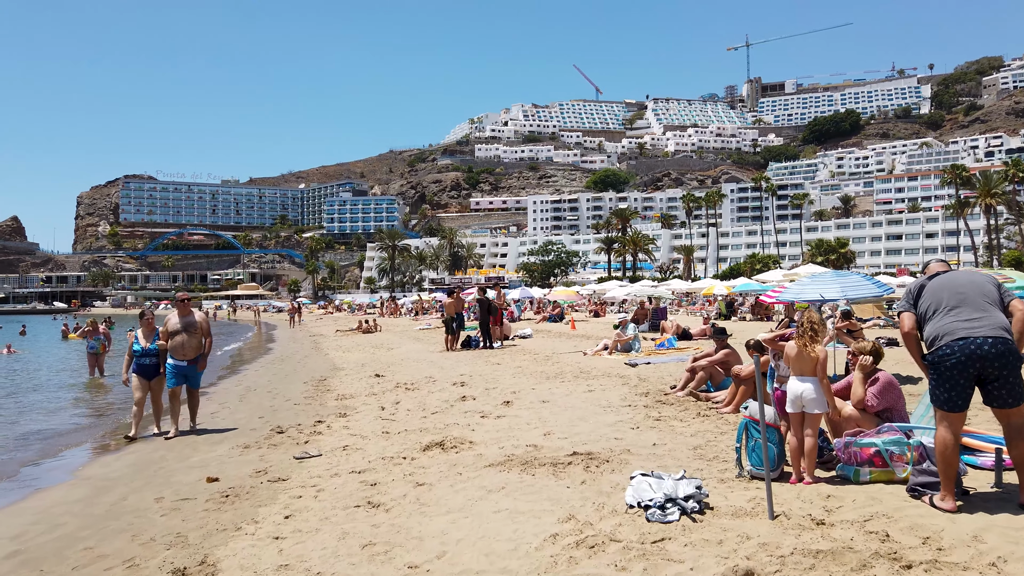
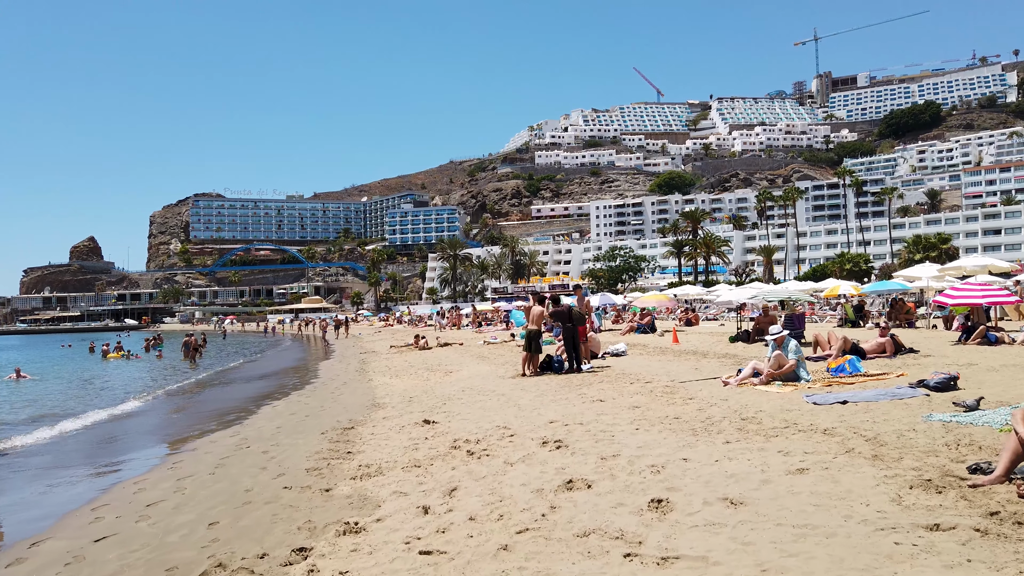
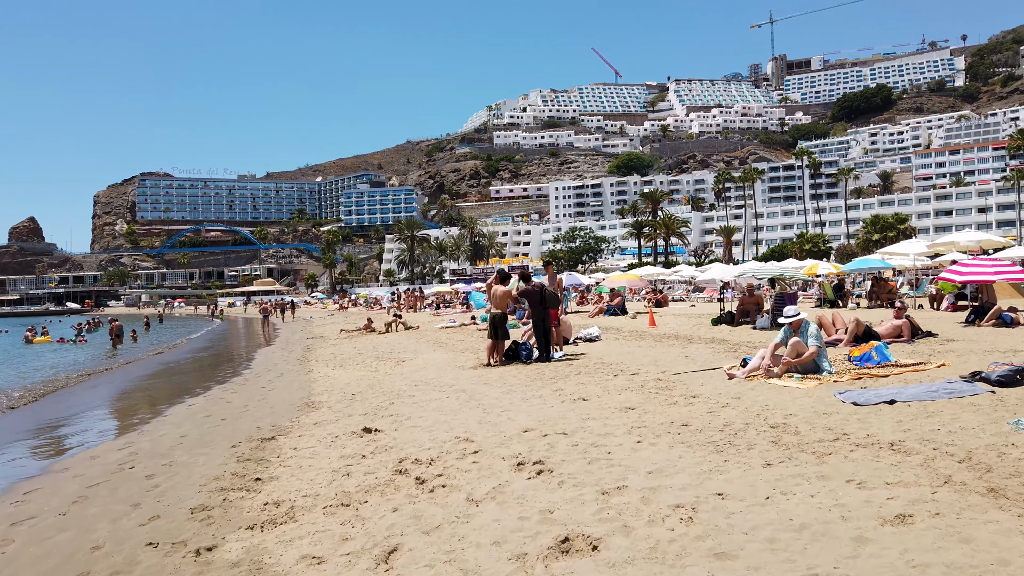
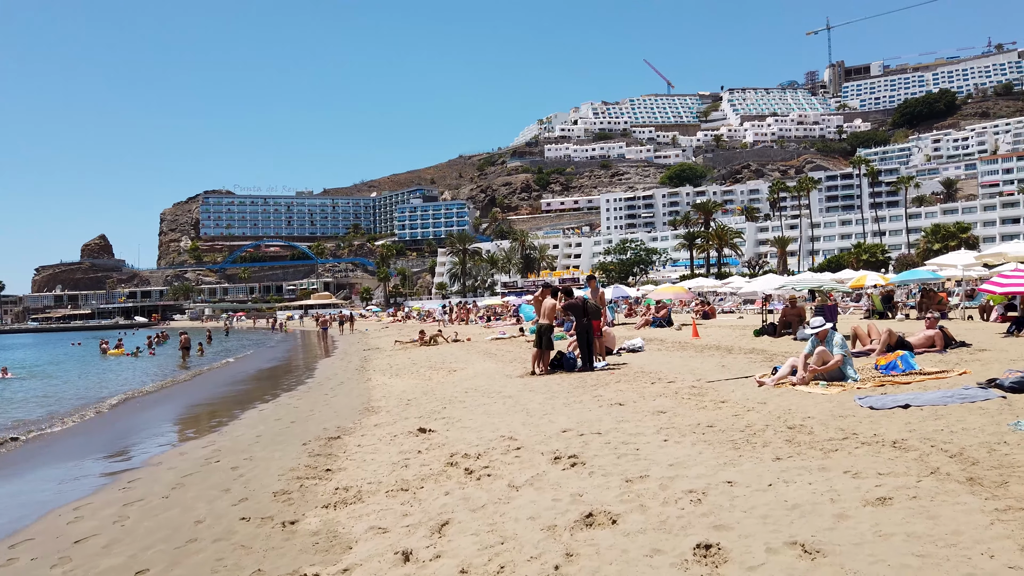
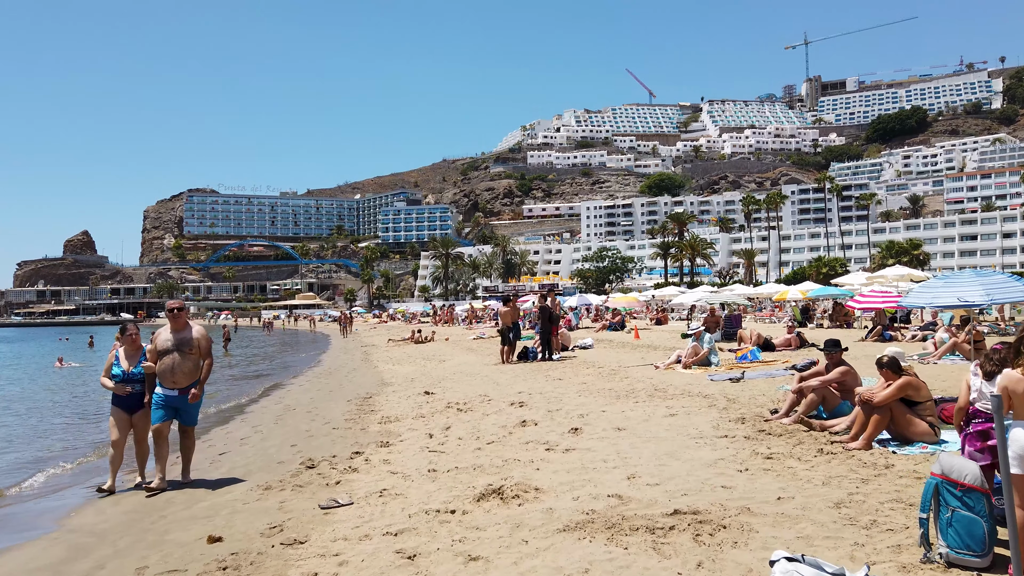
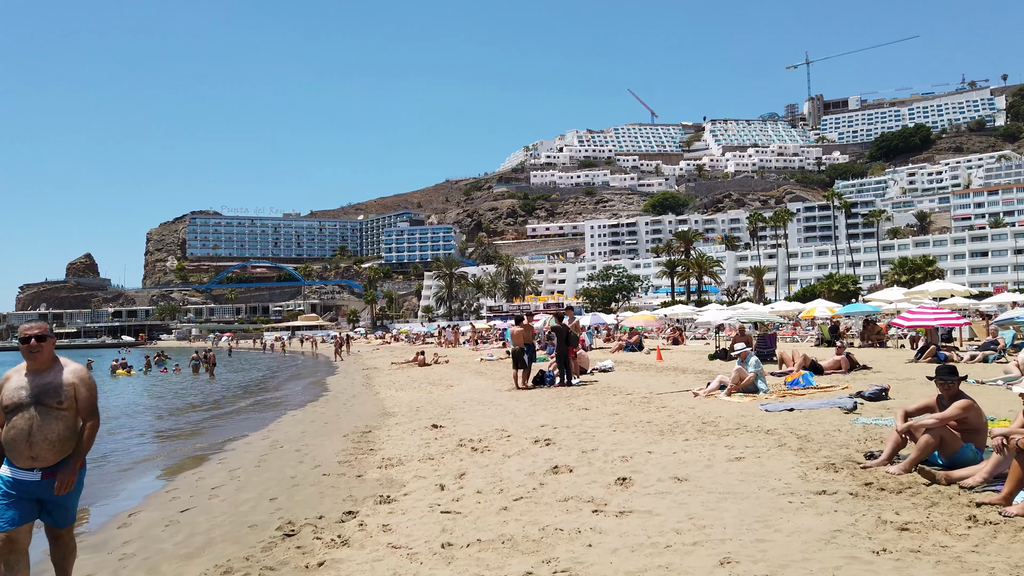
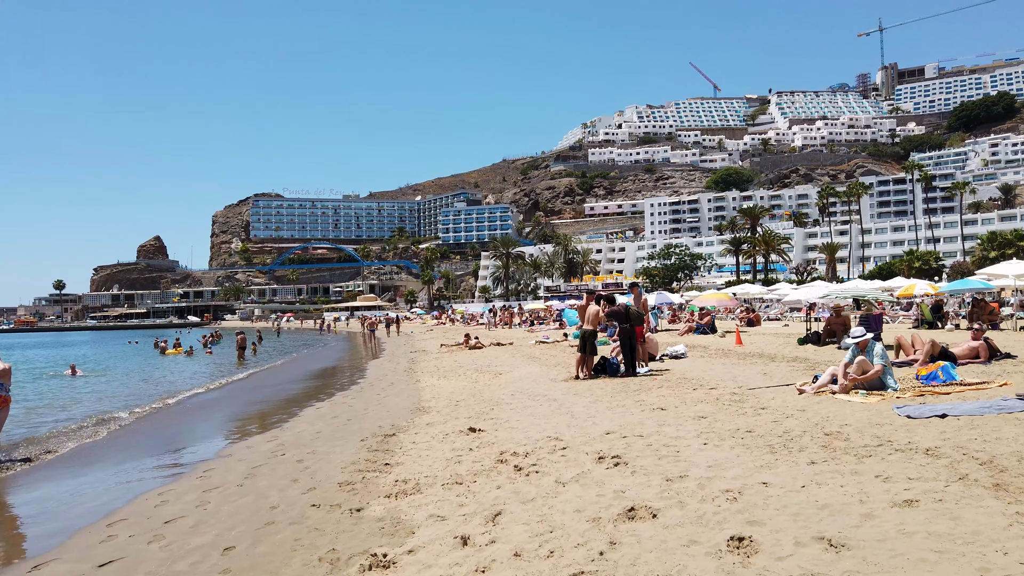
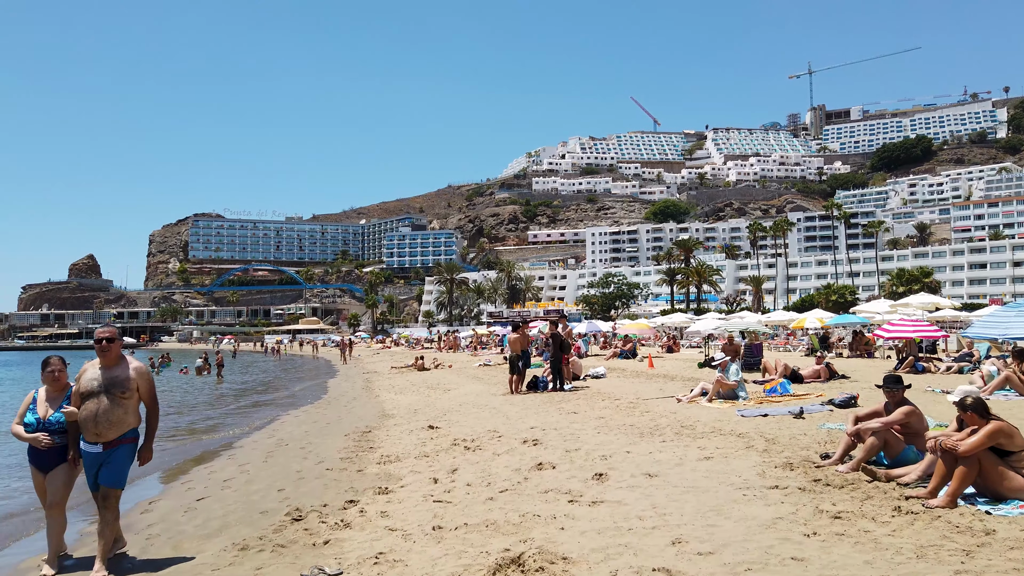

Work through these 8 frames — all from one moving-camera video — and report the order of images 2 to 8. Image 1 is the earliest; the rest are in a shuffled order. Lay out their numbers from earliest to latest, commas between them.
5, 8, 6, 2, 7, 4, 3
